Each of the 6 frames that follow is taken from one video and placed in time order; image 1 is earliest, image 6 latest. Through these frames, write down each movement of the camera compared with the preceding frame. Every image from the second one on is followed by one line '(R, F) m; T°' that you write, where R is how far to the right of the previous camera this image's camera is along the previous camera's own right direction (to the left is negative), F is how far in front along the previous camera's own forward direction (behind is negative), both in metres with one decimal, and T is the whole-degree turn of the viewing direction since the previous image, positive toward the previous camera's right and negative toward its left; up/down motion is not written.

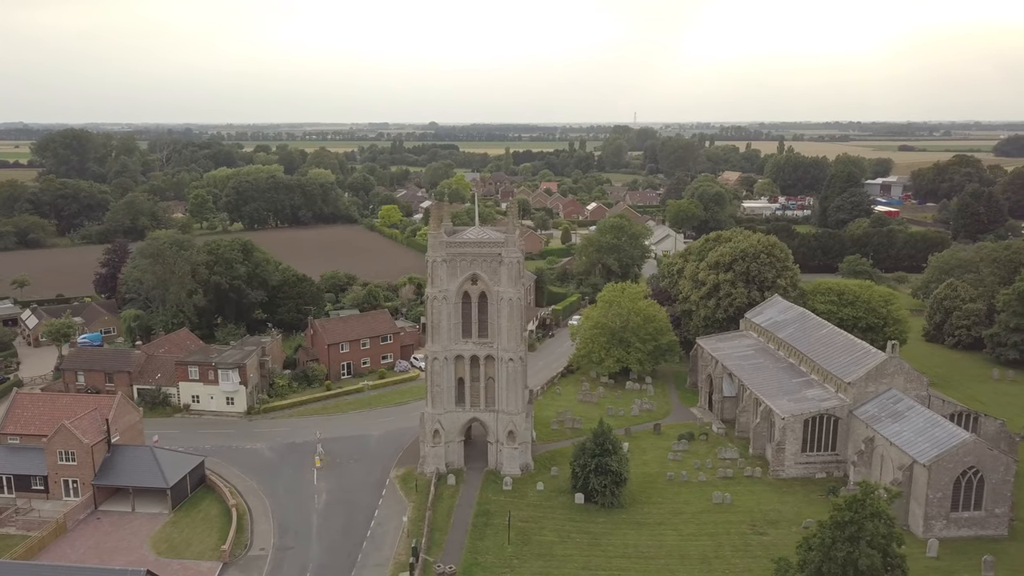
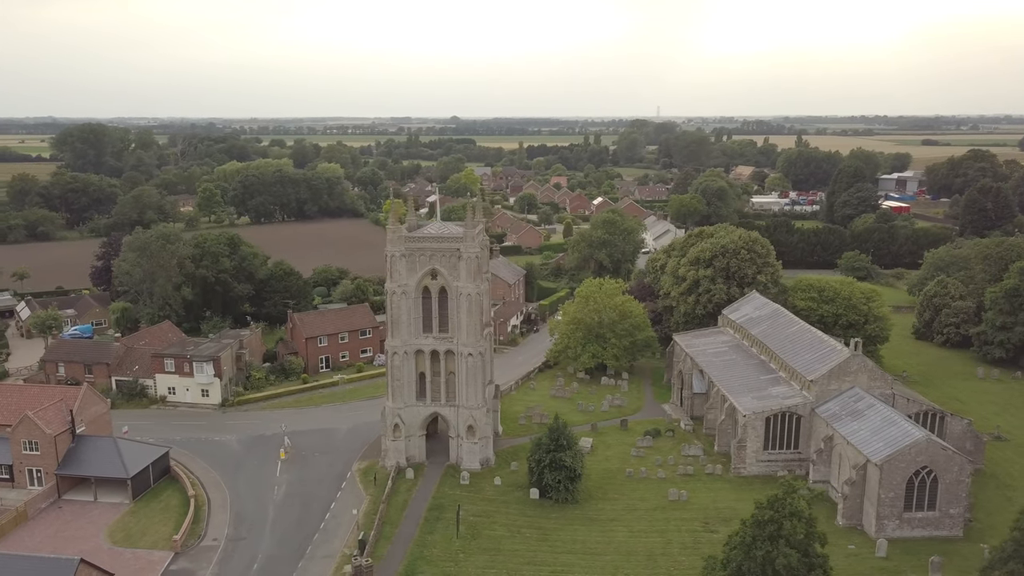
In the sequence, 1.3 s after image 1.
(+3.6, 0.0) m; -2°
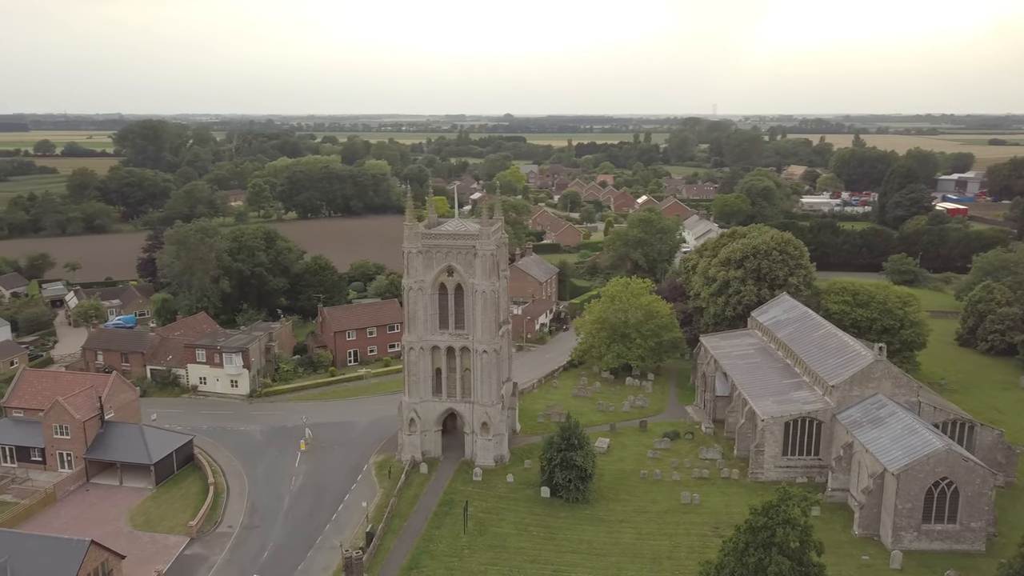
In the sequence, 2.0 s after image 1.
(+2.1, 0.0) m; -4°
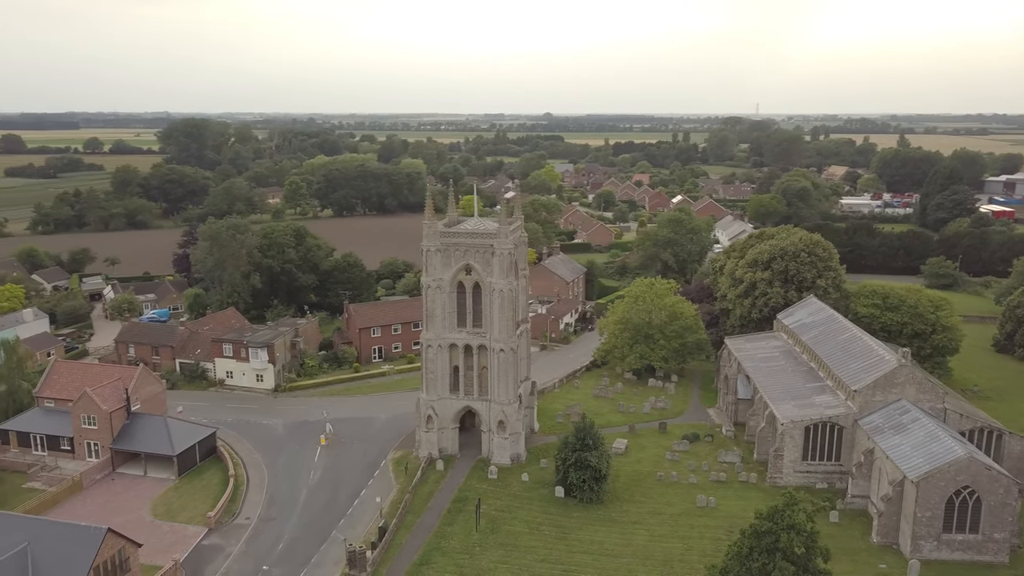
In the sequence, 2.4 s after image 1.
(+1.2, 0.0) m; -3°
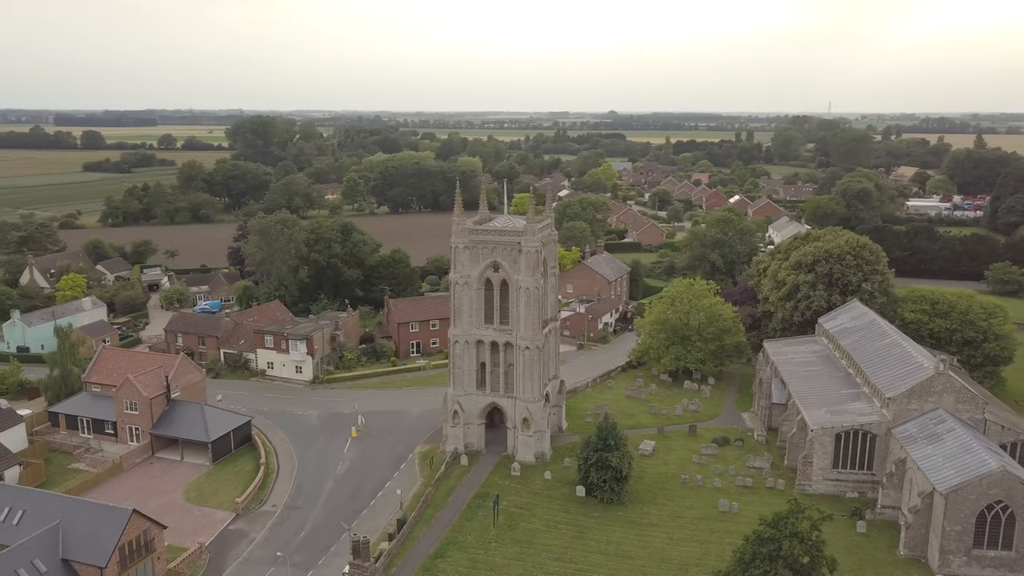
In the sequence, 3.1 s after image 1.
(+2.0, 0.0) m; -4°
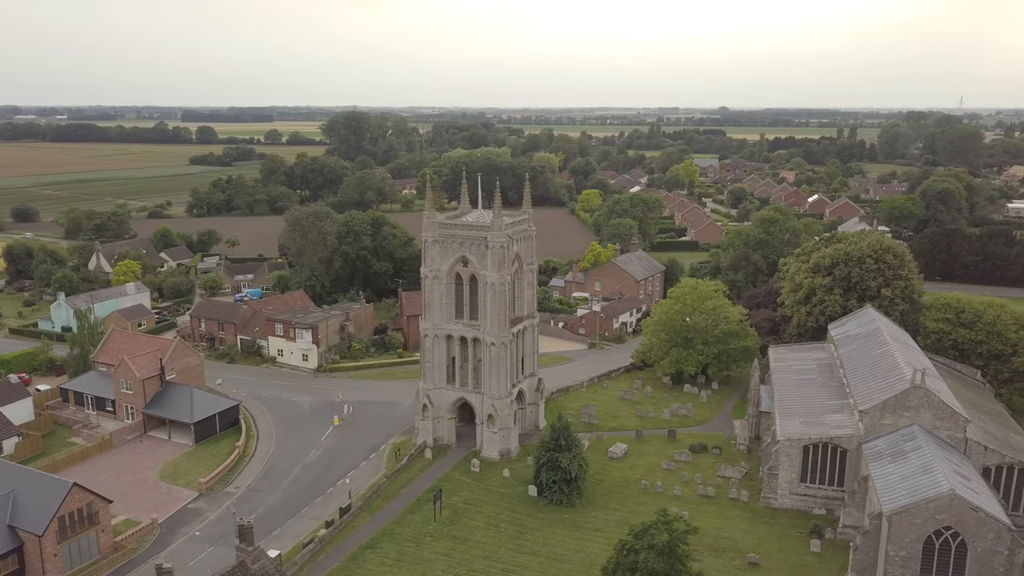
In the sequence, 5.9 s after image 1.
(+8.0, +0.8) m; -7°
